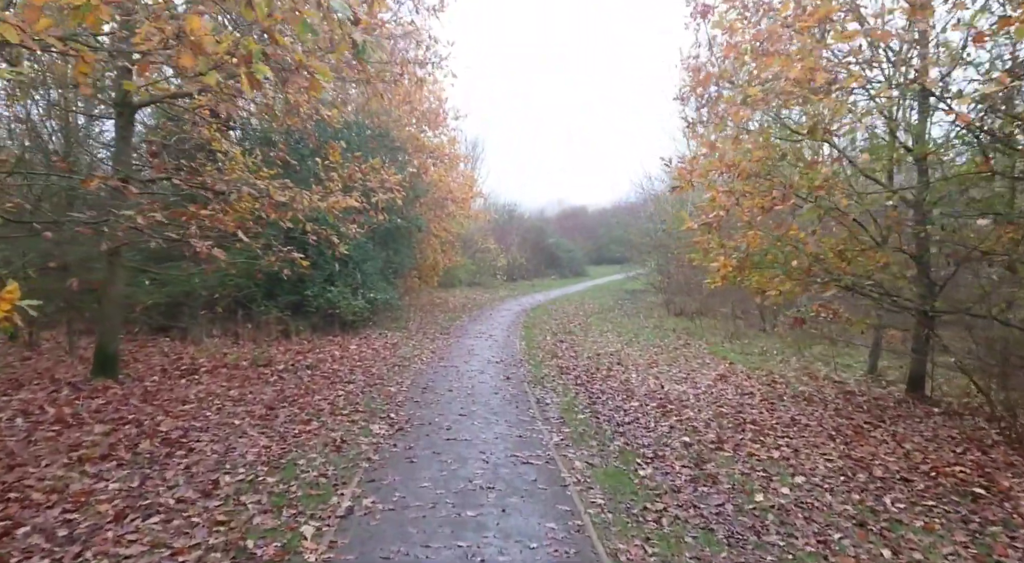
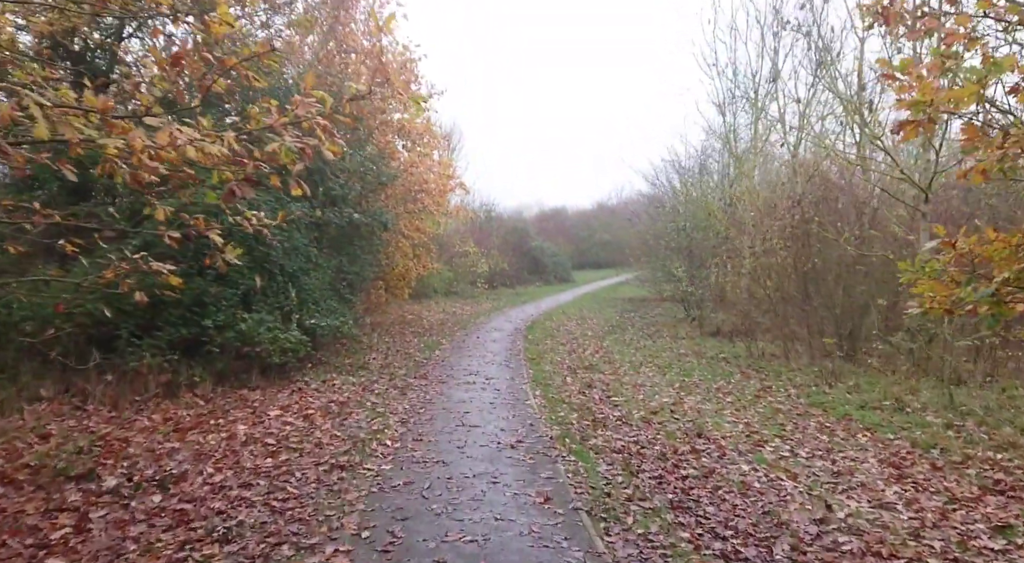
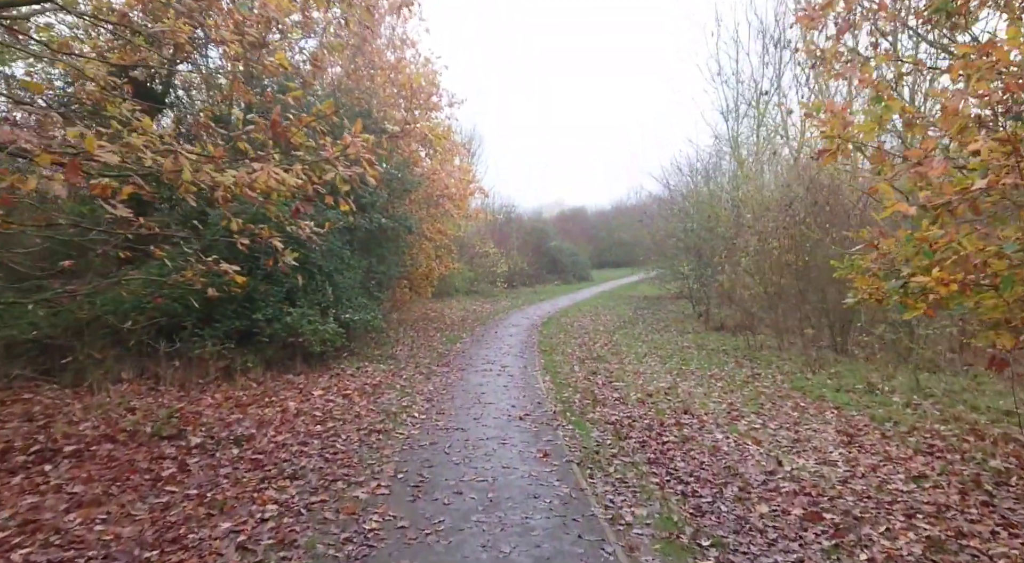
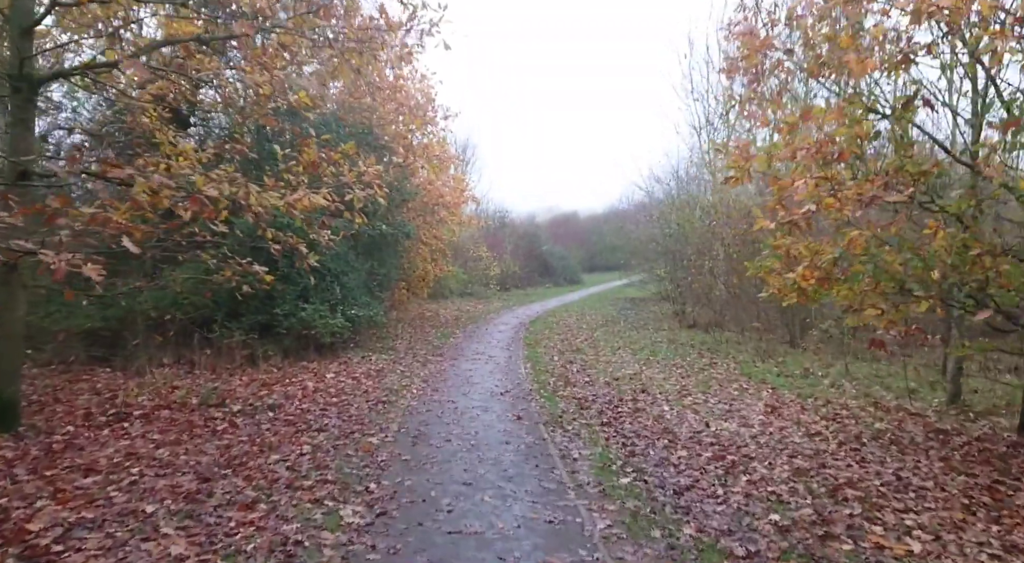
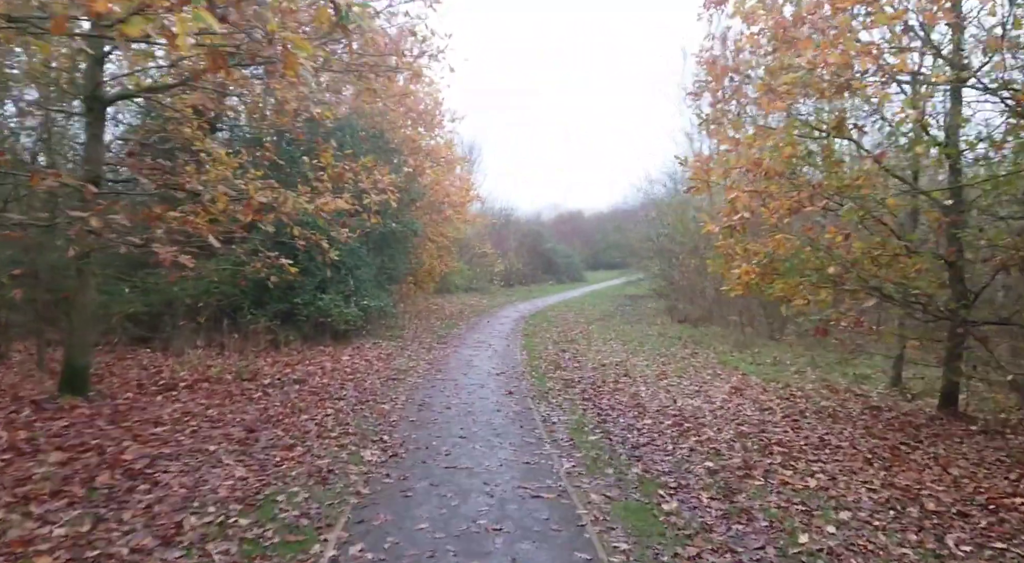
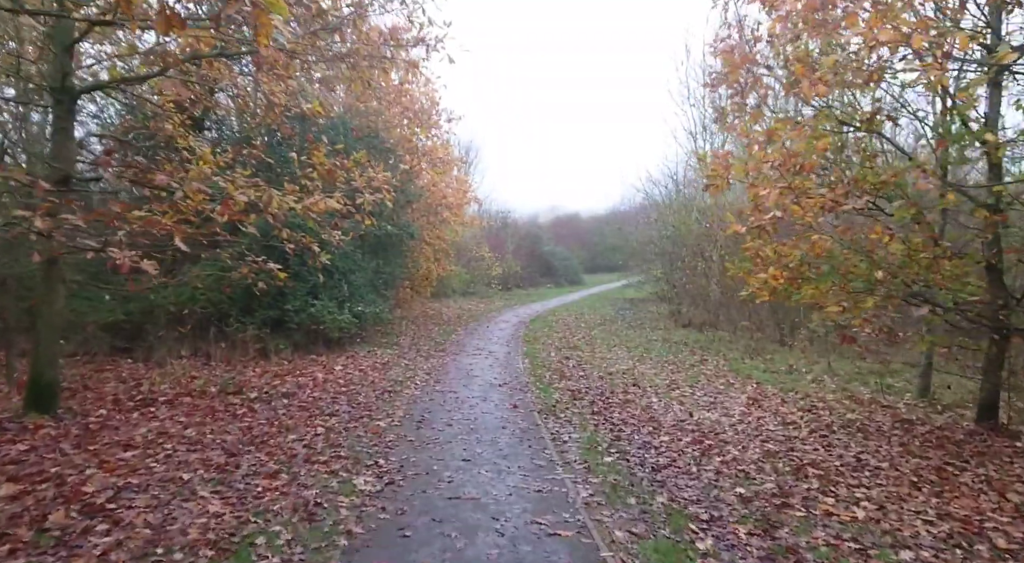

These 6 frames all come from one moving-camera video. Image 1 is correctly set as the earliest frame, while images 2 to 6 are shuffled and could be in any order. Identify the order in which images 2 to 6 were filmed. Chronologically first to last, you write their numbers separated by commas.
5, 6, 4, 3, 2
